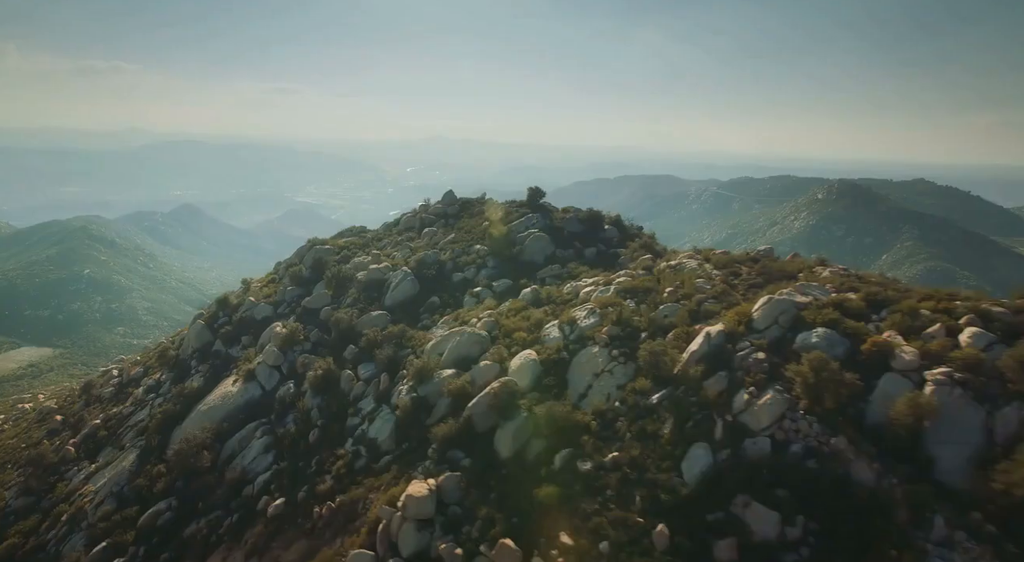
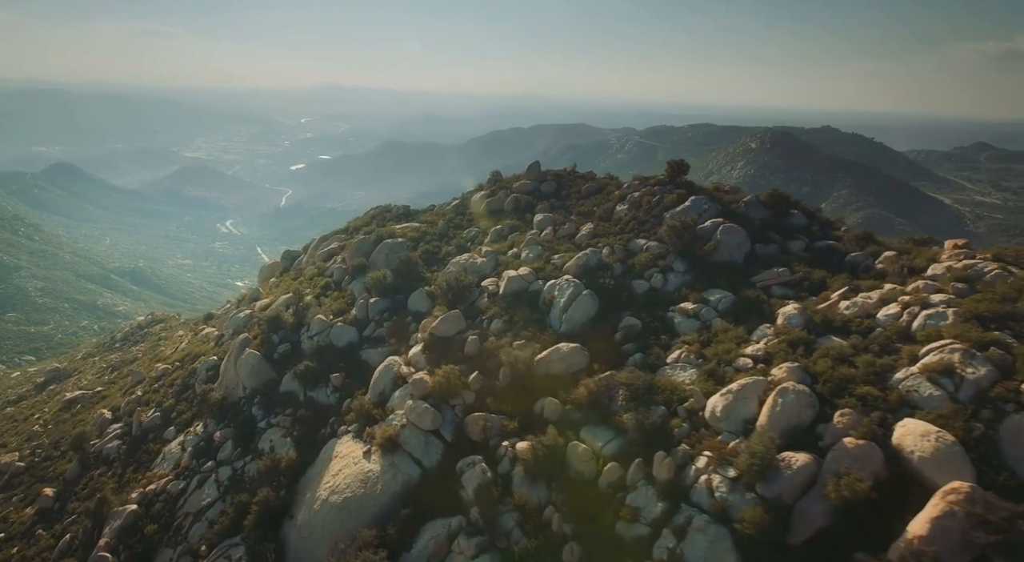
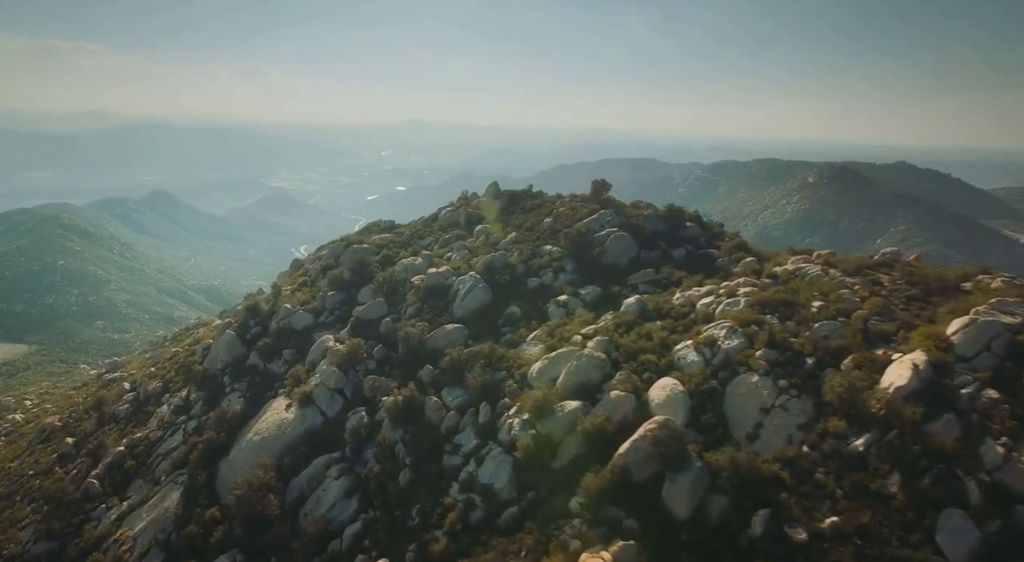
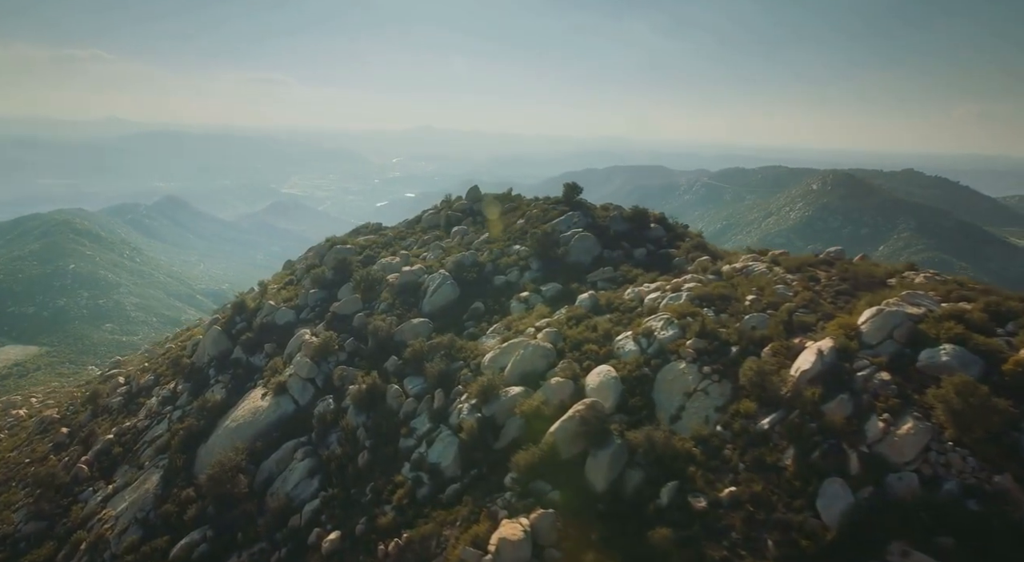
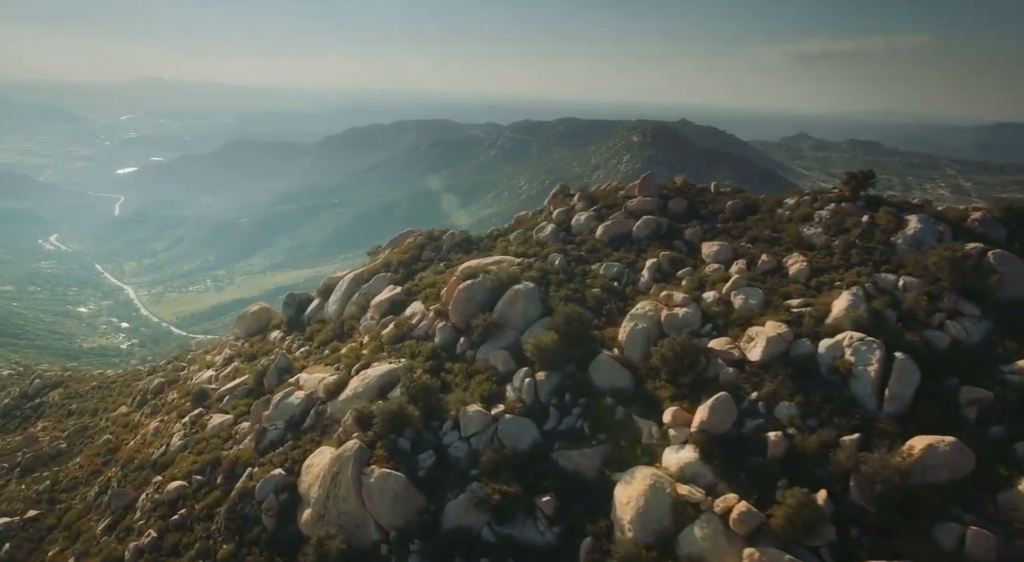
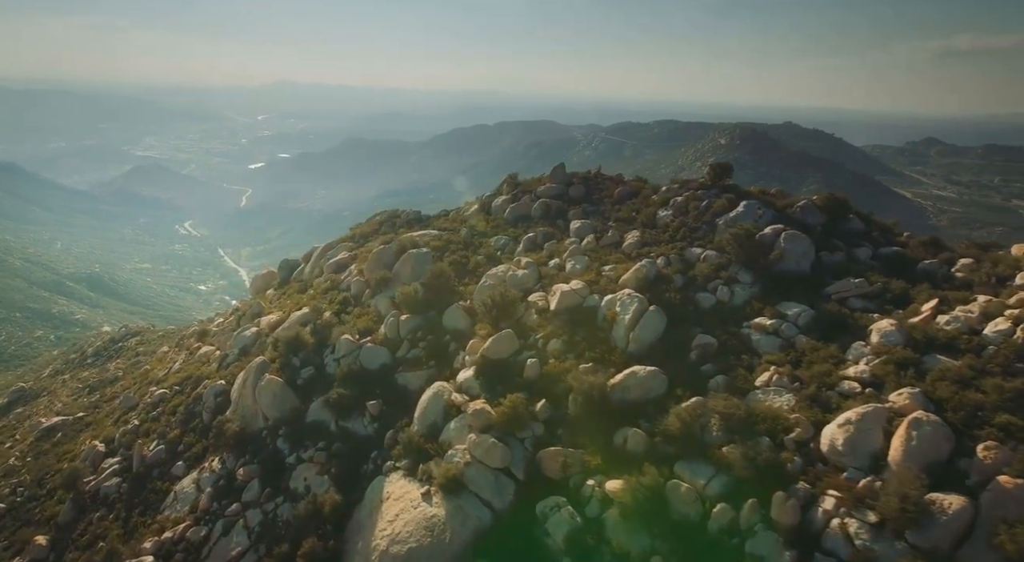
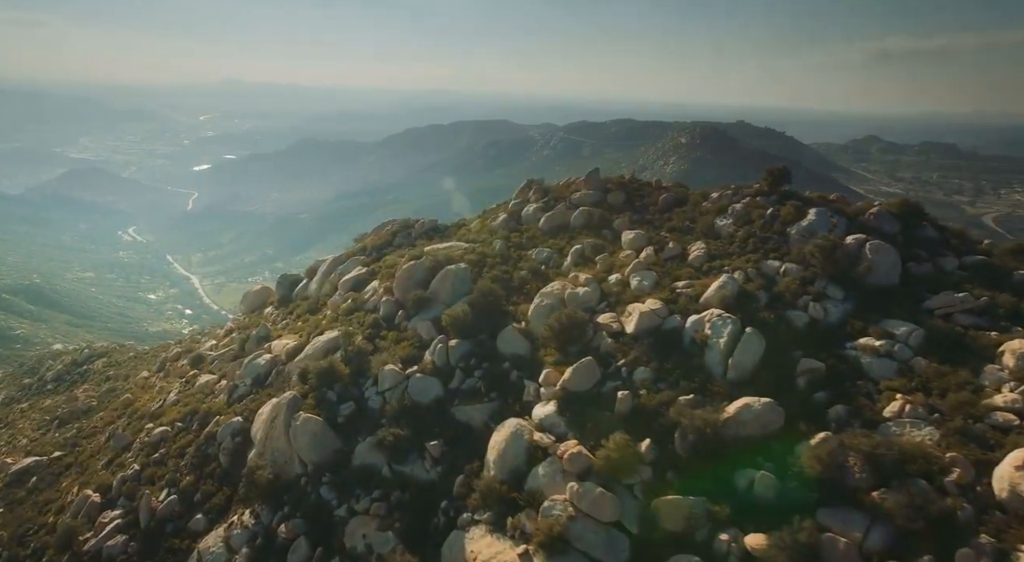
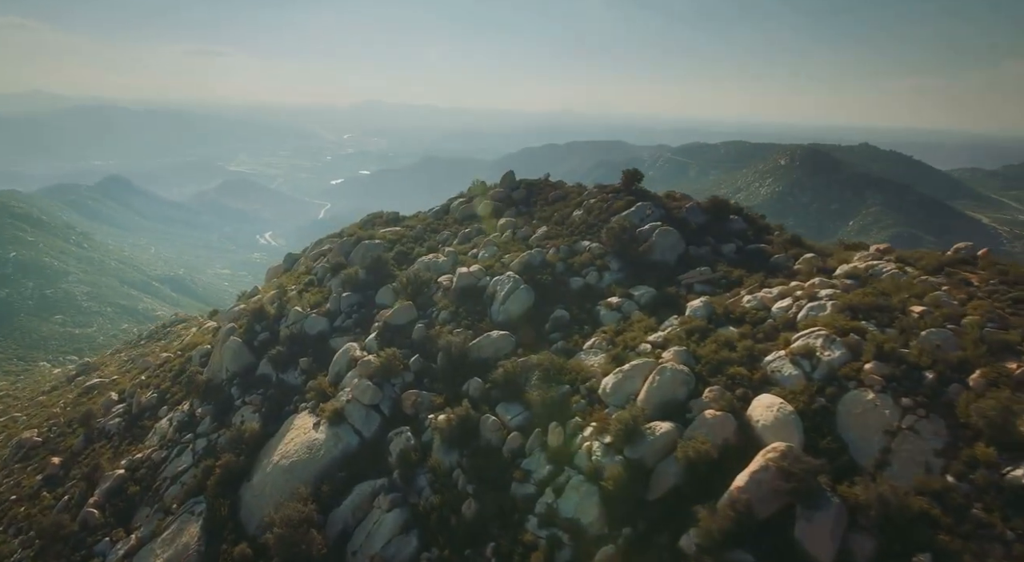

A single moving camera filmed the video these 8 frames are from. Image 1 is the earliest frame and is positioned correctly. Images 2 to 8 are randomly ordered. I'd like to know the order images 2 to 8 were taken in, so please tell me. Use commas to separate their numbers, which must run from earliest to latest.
4, 3, 8, 2, 6, 7, 5
